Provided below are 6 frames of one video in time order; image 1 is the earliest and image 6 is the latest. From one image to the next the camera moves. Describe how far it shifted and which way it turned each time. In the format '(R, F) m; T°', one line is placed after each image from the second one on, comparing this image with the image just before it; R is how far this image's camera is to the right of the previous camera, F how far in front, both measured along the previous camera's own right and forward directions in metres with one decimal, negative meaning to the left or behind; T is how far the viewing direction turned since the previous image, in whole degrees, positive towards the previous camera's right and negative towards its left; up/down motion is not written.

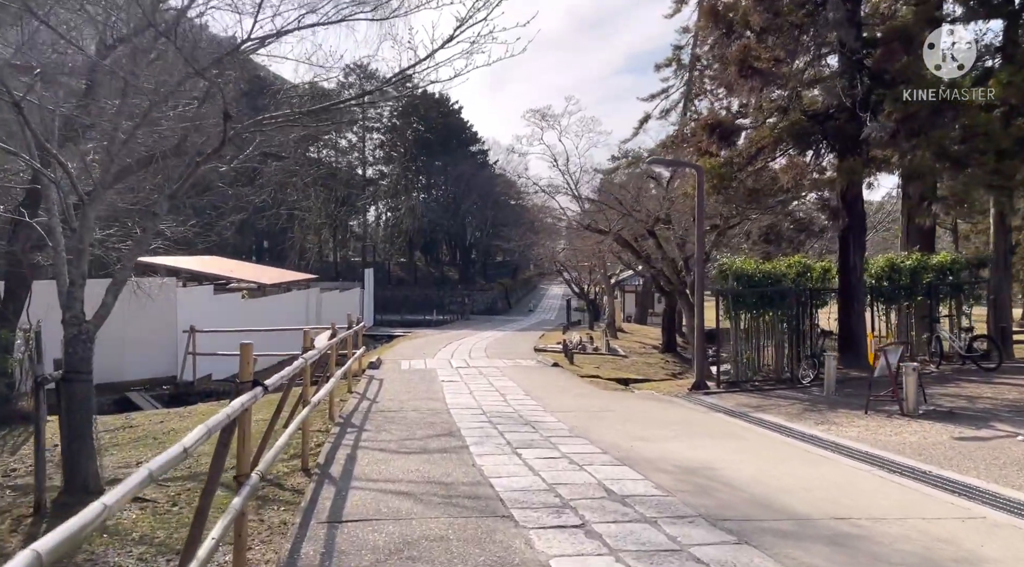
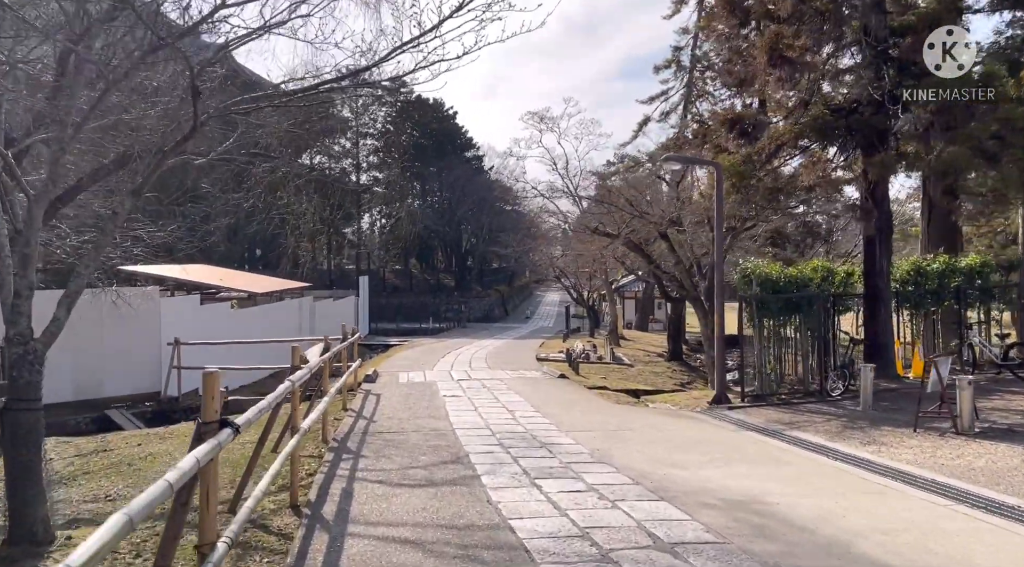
(-0.2, +0.9) m; 0°
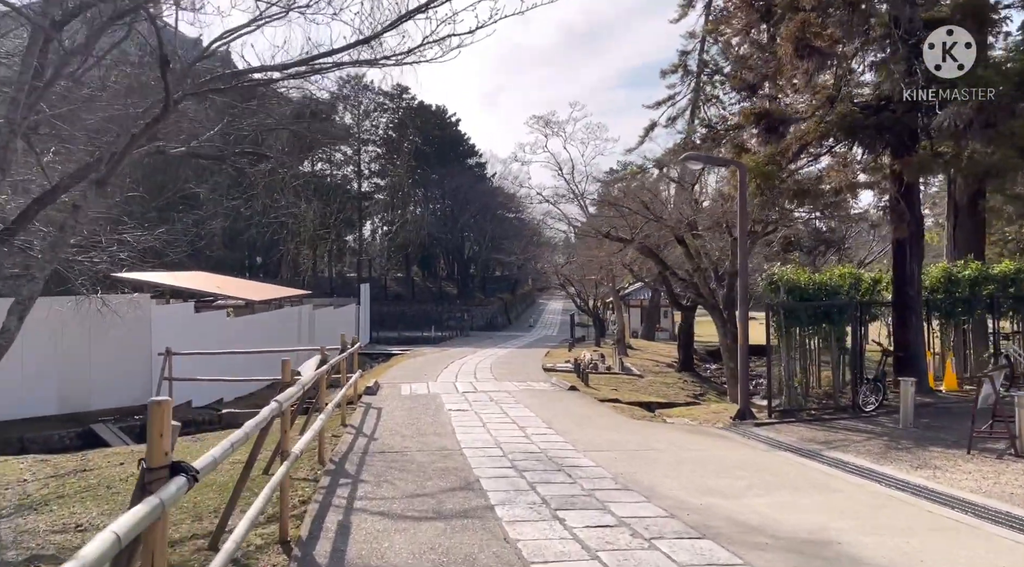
(-0.1, +0.7) m; 0°
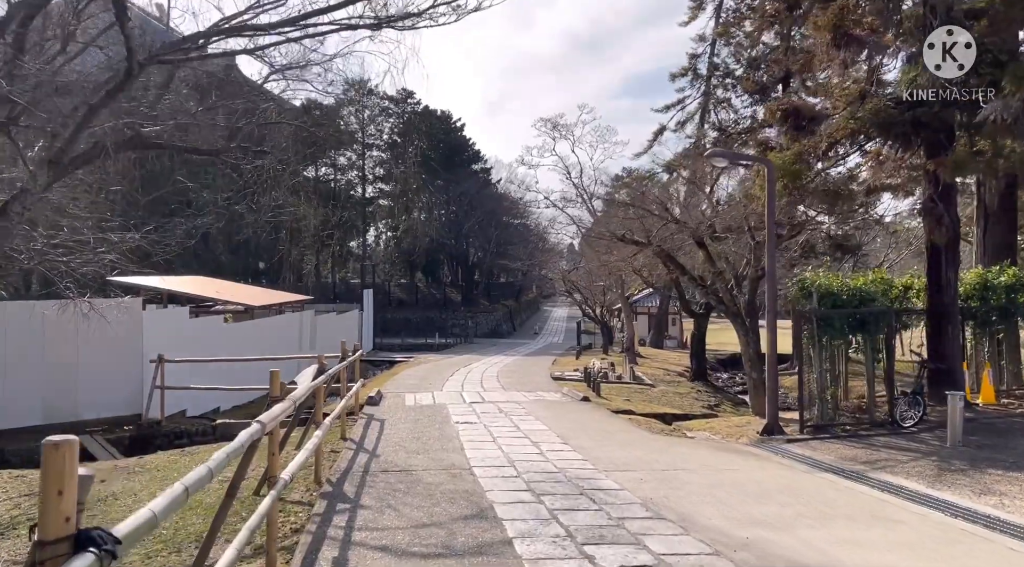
(-0.1, +0.7) m; 0°
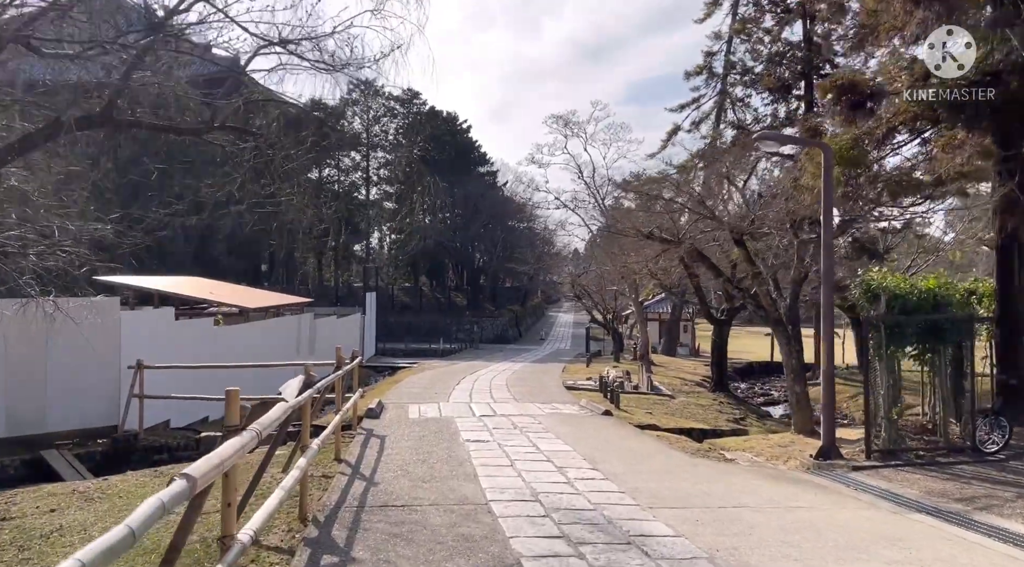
(-0.2, +1.3) m; 0°
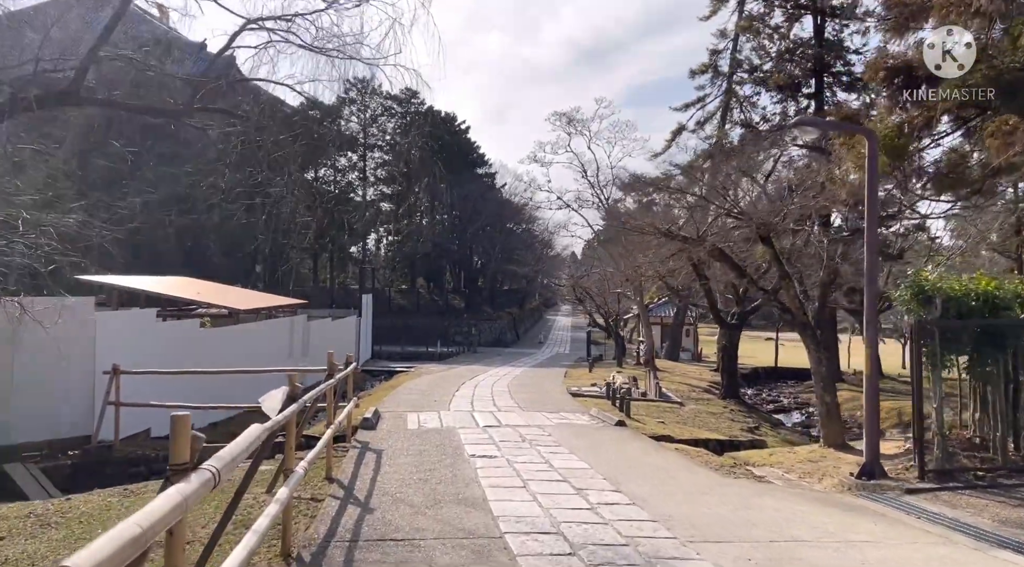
(-0.2, +0.9) m; 0°
